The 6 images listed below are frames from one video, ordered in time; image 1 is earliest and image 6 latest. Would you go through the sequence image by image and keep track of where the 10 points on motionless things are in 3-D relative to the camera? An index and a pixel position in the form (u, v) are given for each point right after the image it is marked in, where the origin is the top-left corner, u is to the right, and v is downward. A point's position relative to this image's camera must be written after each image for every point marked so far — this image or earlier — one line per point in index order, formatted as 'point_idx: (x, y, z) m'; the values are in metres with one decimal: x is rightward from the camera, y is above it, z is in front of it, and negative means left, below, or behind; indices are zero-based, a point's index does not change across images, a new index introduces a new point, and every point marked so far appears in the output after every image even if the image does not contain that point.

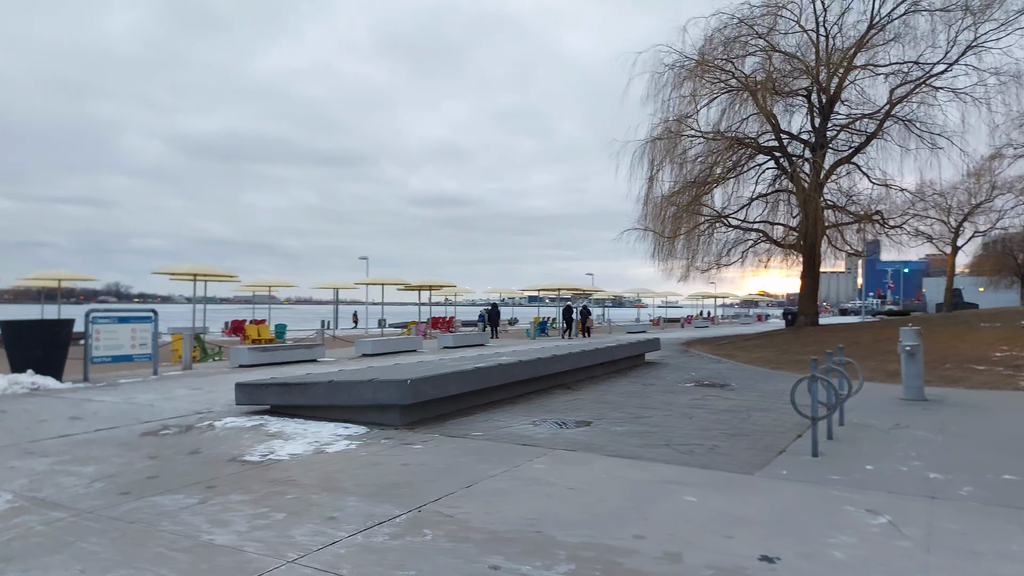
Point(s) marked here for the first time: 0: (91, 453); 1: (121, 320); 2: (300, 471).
0: (-4.3, -1.7, +6.9) m
1: (-8.9, -0.7, +15.1) m
2: (-1.9, -1.7, +6.1) m
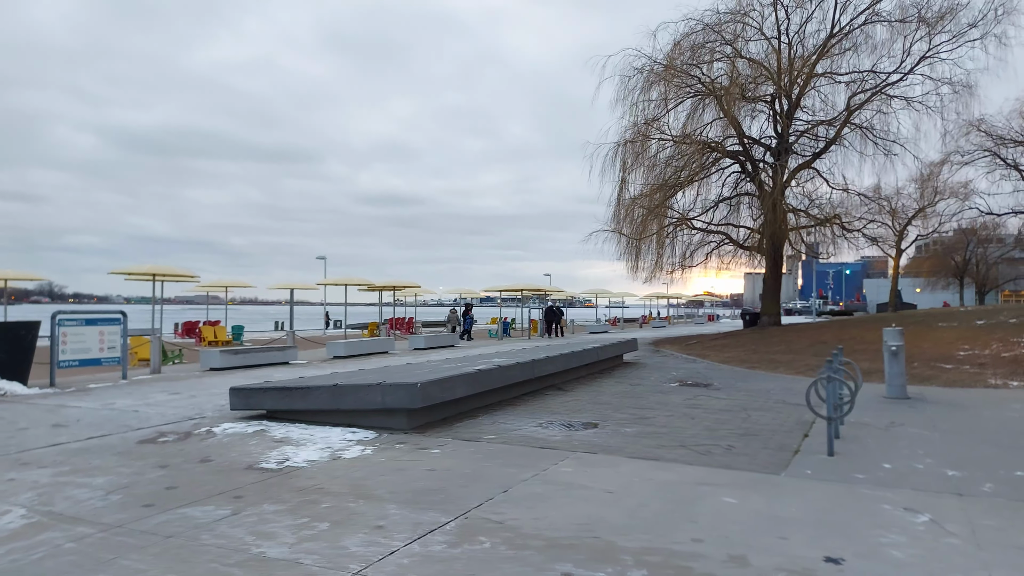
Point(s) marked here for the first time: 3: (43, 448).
0: (-4.1, -1.7, +6.6) m
1: (-9.2, -0.7, +14.5) m
2: (-1.6, -1.7, +5.9) m
3: (-5.2, -1.8, +7.4) m
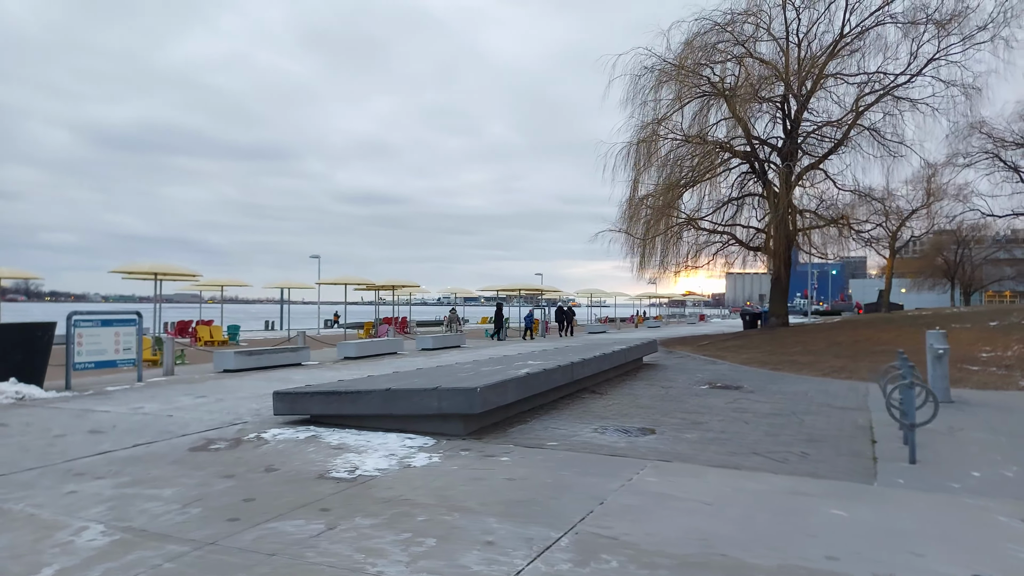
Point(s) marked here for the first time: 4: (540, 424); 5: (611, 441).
0: (-3.4, -1.7, +6.3) m
1: (-8.6, -0.7, +14.1) m
2: (-0.9, -1.7, +5.7) m
3: (-4.5, -1.8, +7.2) m
4: (+0.4, -1.8, +8.7) m
5: (+1.1, -1.8, +7.6) m
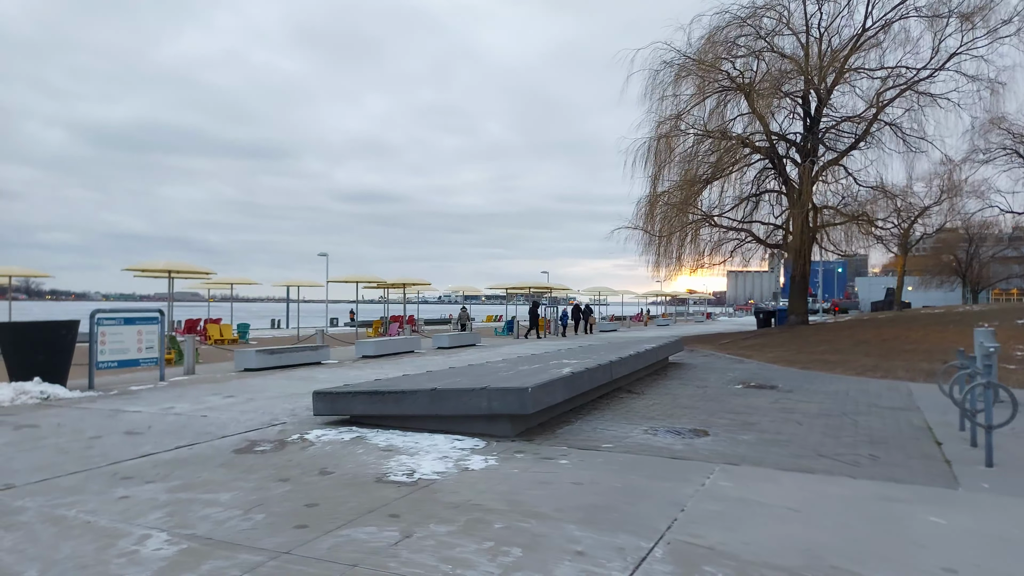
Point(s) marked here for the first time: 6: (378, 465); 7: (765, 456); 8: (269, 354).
0: (-2.8, -1.7, +6.1) m
1: (-8.0, -0.7, +13.9) m
2: (-0.3, -1.7, +5.5) m
3: (-3.9, -1.8, +6.9) m
4: (+0.9, -1.7, +8.5) m
5: (+1.7, -1.7, +7.4) m
6: (-1.3, -1.7, +6.4) m
7: (+2.6, -1.7, +6.7) m
8: (-6.2, -1.7, +16.9) m
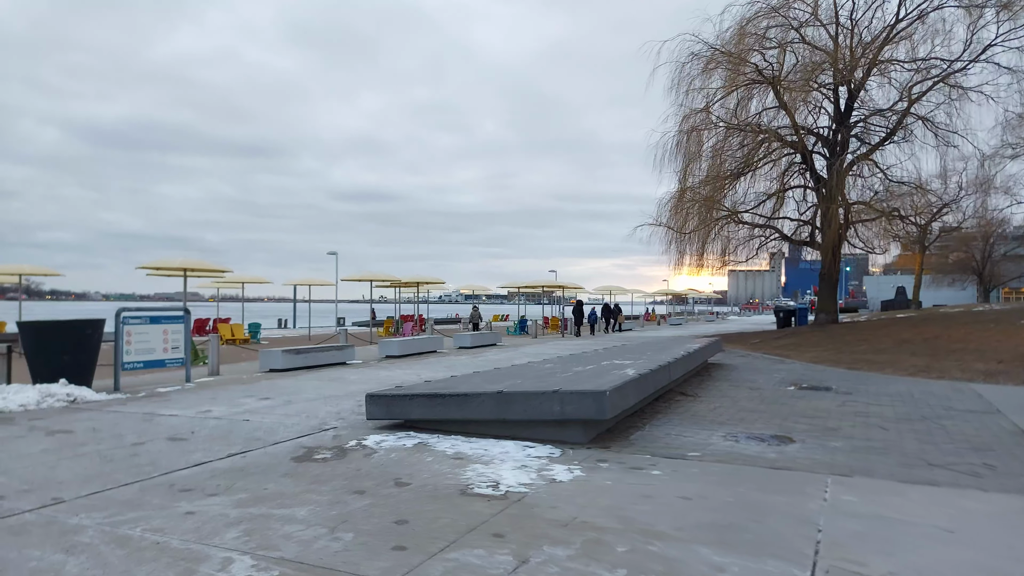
0: (-2.1, -1.7, +5.6) m
1: (-7.2, -0.6, +13.4) m
2: (+0.5, -1.6, +5.0) m
3: (-3.2, -1.7, +6.4) m
4: (+1.7, -1.7, +7.9) m
5: (+2.5, -1.7, +6.9) m
6: (-0.5, -1.7, +5.9) m
7: (+3.3, -1.7, +6.2) m
8: (-5.4, -1.6, +16.5) m
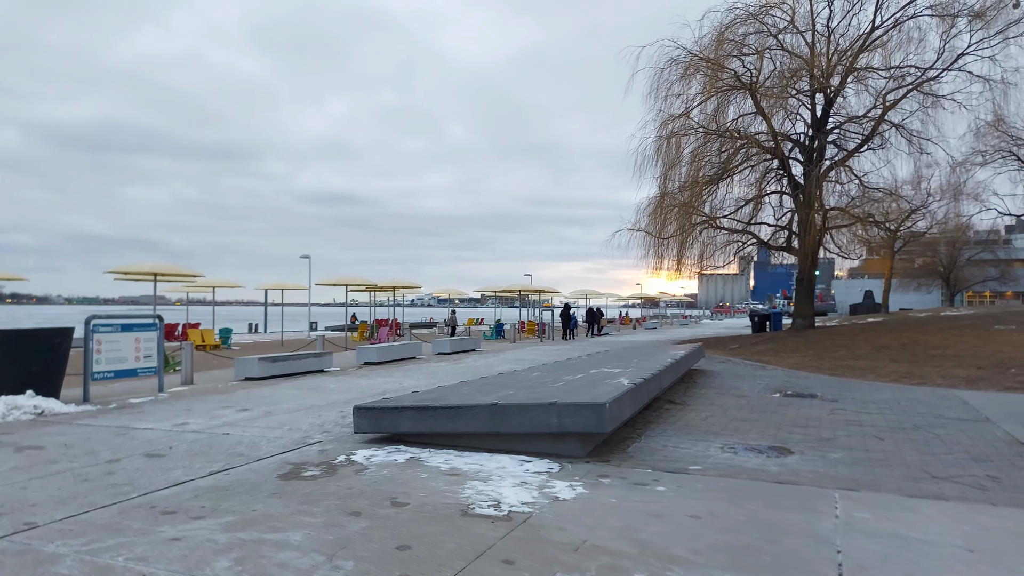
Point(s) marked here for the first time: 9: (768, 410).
0: (-2.0, -1.8, +5.3) m
1: (-7.5, -0.8, +12.9) m
2: (+0.5, -1.7, +4.8) m
3: (-3.2, -1.8, +6.1) m
4: (+1.7, -1.8, +7.8) m
5: (+2.5, -1.8, +6.8) m
6: (-0.5, -1.7, +5.7) m
7: (+3.3, -1.7, +6.1) m
8: (-5.8, -1.8, +16.0) m
9: (+4.0, -1.9, +10.5) m
